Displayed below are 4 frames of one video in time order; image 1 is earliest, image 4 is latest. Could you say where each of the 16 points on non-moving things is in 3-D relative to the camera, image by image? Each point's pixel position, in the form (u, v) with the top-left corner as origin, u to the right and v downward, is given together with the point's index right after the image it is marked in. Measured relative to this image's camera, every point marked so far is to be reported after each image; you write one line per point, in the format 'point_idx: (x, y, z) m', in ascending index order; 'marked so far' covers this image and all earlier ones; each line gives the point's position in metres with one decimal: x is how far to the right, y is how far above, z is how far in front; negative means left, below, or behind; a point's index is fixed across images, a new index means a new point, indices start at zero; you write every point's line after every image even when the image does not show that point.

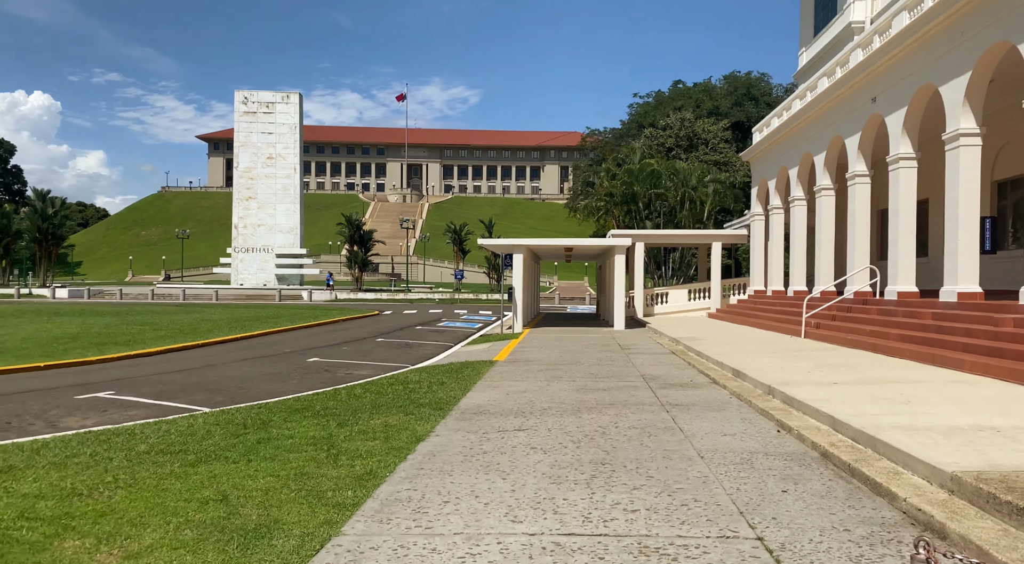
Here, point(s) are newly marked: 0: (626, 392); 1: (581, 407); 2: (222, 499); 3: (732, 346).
0: (+1.6, -1.6, +10.0) m
1: (+0.9, -1.6, +8.8) m
2: (-2.1, -1.6, +5.1) m
3: (+4.5, -1.3, +14.4) m
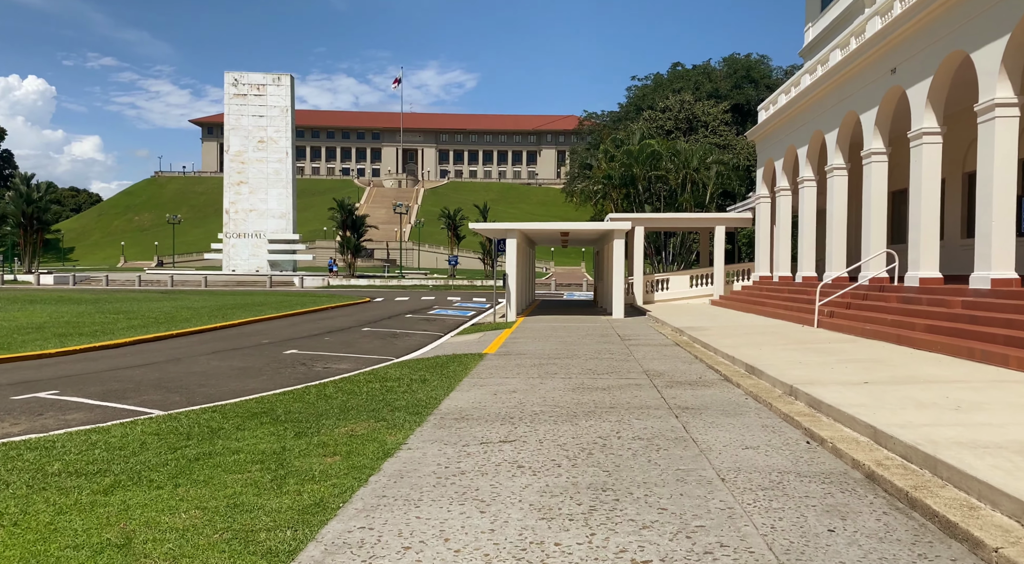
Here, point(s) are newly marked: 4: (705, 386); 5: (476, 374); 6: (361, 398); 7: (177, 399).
0: (+1.5, -1.4, +8.9) m
1: (+0.7, -1.4, +7.8) m
2: (-2.2, -1.5, +4.0) m
3: (+4.4, -1.1, +13.4) m
4: (+2.6, -1.4, +9.3) m
5: (-0.5, -1.4, +10.6) m
6: (-1.9, -1.4, +8.7) m
7: (-4.5, -1.6, +9.4) m
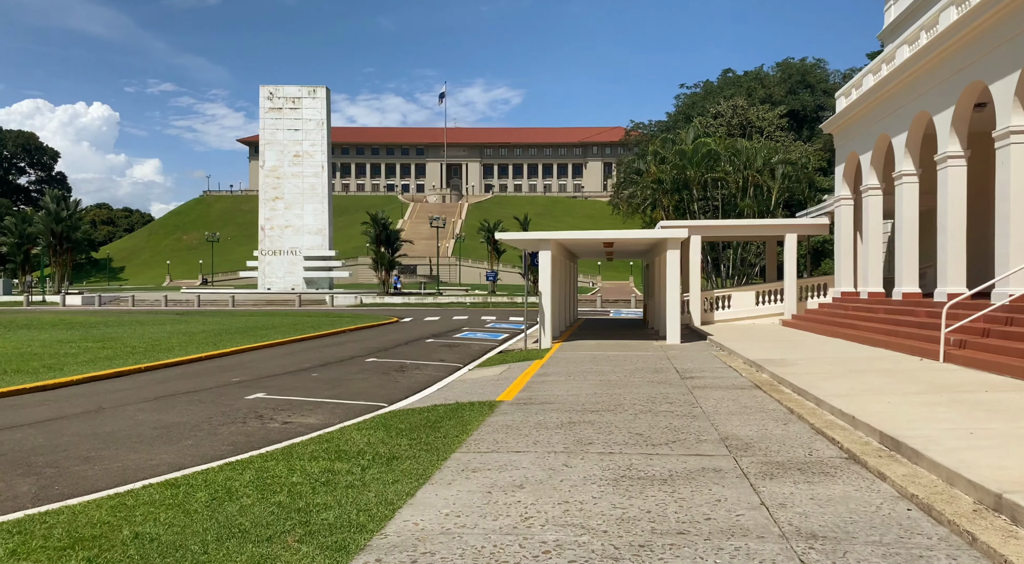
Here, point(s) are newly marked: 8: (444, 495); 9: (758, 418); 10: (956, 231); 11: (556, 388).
0: (+1.5, -1.6, +5.5) m
1: (+0.7, -1.6, +4.4) m
2: (-2.5, -1.7, +0.9) m
3: (+4.7, -1.4, +9.8) m
4: (+2.6, -1.6, +5.8) m
5: (-0.4, -1.7, +7.3) m
6: (-1.8, -1.7, +5.5) m
7: (-4.4, -1.9, +6.4) m
8: (-0.5, -1.7, +5.5) m
9: (+2.9, -1.6, +8.4) m
10: (+8.8, +1.0, +14.0) m
11: (+0.7, -1.6, +10.7) m
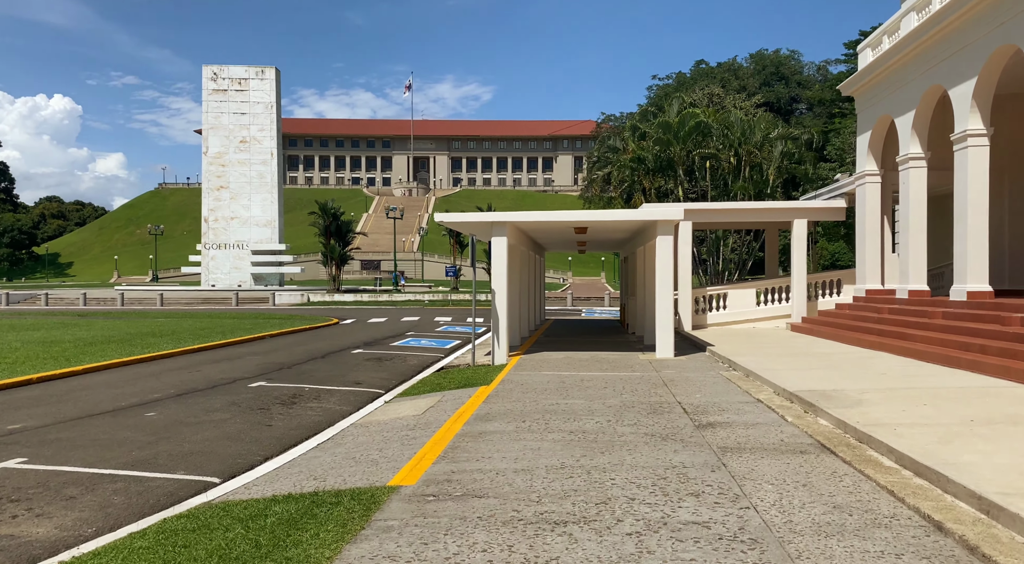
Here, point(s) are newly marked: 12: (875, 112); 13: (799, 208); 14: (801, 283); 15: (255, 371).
0: (+0.9, -1.6, +1.2) m
1: (+0.1, -1.6, +0.1) m
2: (-2.9, -1.7, -3.5) m
3: (+3.9, -1.3, +5.6) m
4: (+2.0, -1.6, +1.6) m
5: (-1.1, -1.6, +2.9) m
6: (-2.4, -1.7, +1.1) m
7: (-5.0, -1.8, +1.9) m
8: (-1.1, -1.6, +1.1) m
9: (+2.2, -1.6, +4.1) m
10: (+7.9, +1.1, +10.0) m
11: (-0.1, -1.6, +6.4) m
12: (+8.7, +4.0, +16.9) m
13: (+7.9, +2.0, +19.3) m
14: (+7.8, 0.0, +19.0) m
15: (-4.9, -1.7, +13.6) m
